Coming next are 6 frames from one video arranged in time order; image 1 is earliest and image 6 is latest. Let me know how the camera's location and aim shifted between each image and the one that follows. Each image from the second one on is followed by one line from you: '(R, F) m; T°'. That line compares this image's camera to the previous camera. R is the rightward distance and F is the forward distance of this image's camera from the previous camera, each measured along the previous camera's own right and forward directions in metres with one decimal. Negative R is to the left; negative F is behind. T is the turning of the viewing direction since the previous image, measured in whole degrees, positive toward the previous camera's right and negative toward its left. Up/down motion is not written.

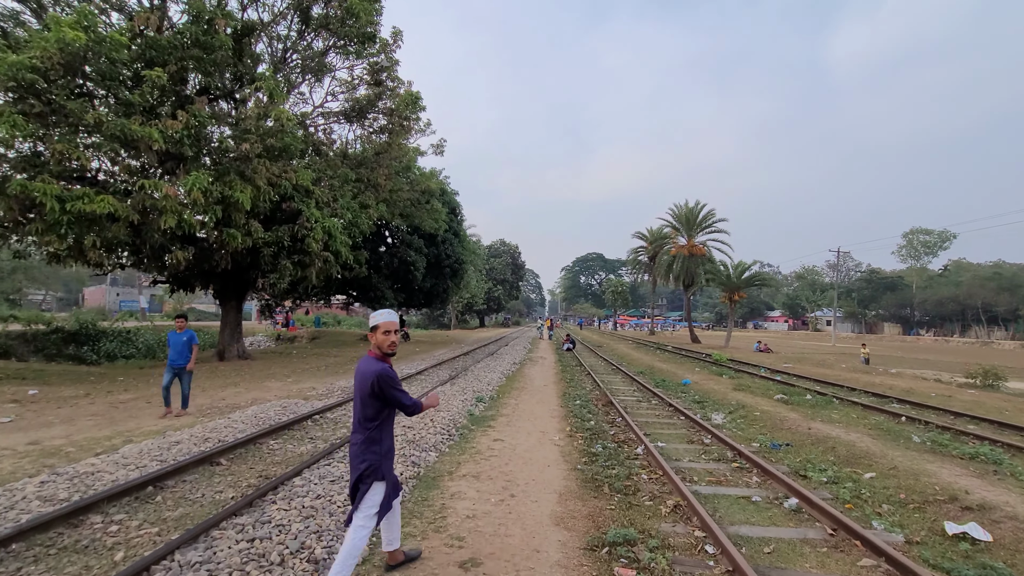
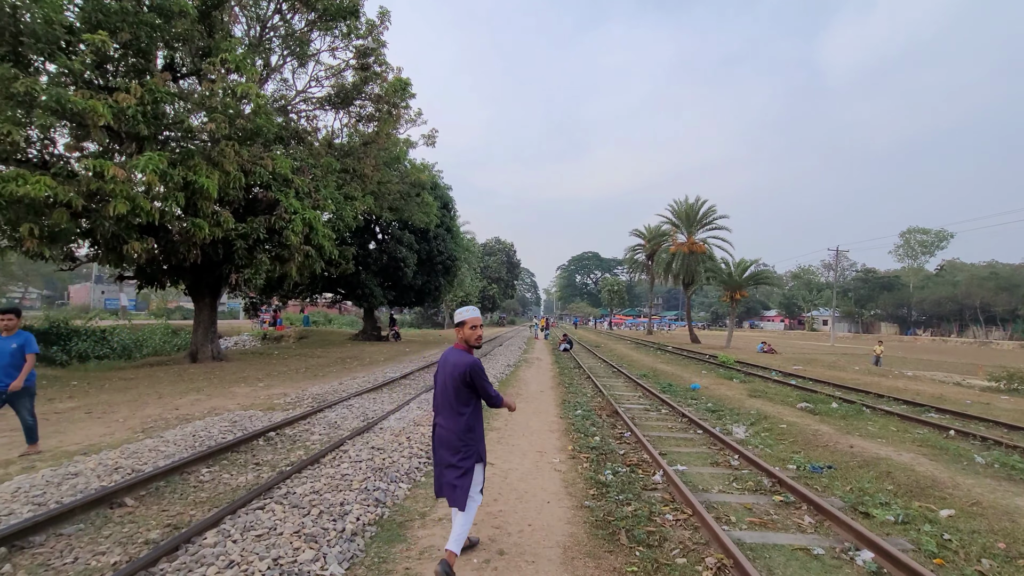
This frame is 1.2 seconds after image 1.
(0.0, +1.2) m; +1°
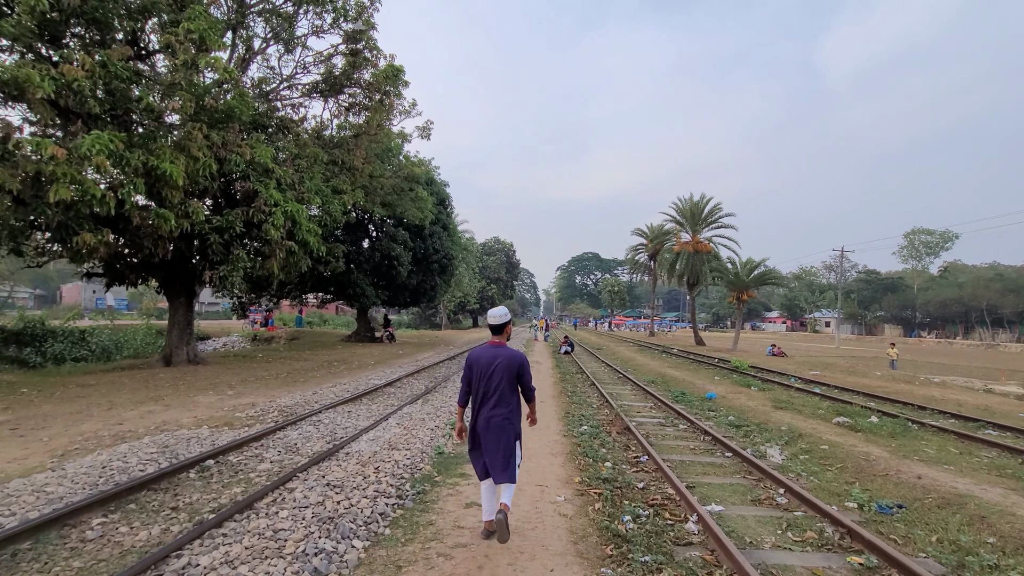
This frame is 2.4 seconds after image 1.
(+0.1, +1.2) m; 0°
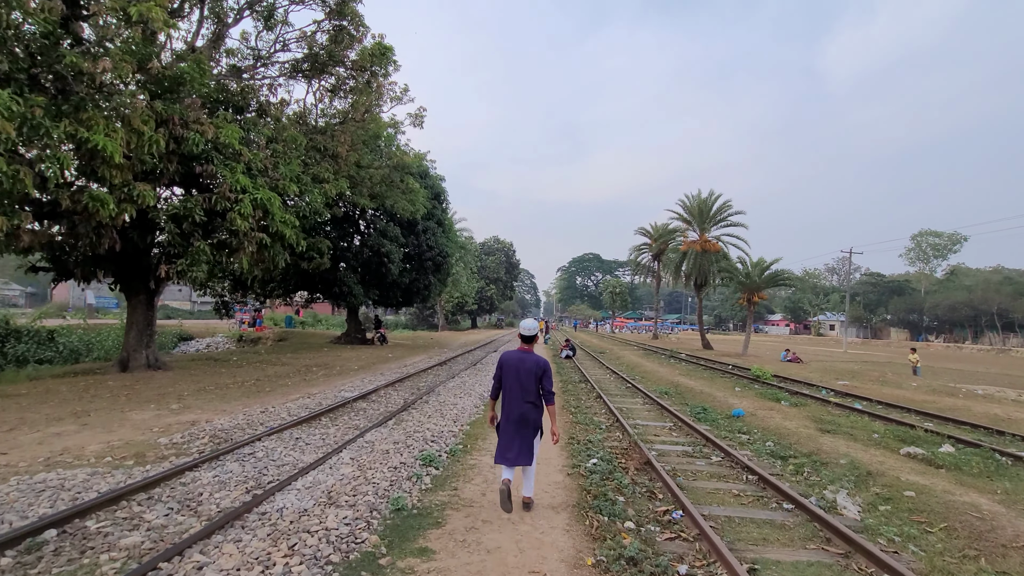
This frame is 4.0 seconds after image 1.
(+0.1, +1.7) m; 0°
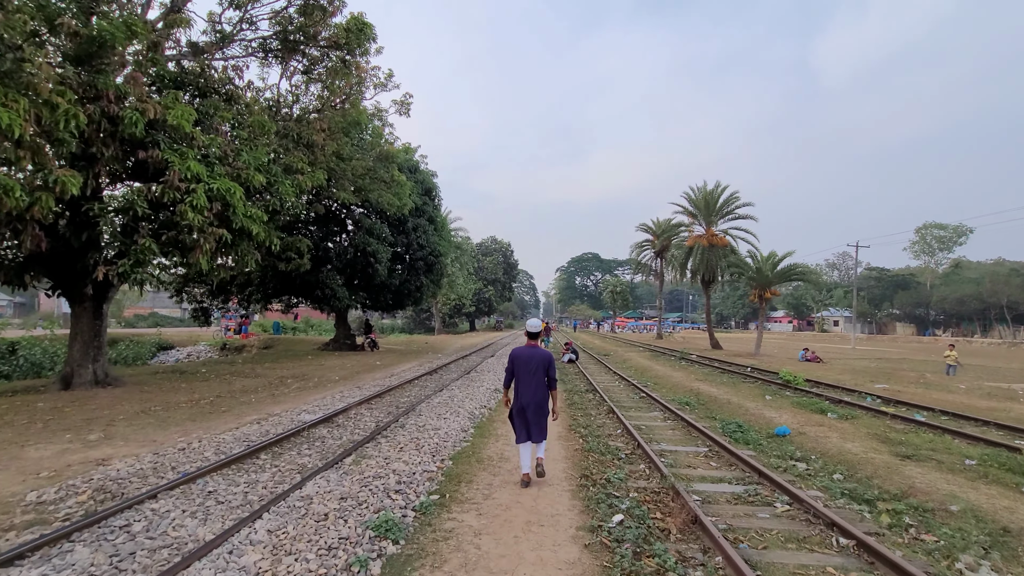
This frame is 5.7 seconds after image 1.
(+0.1, +1.8) m; 0°
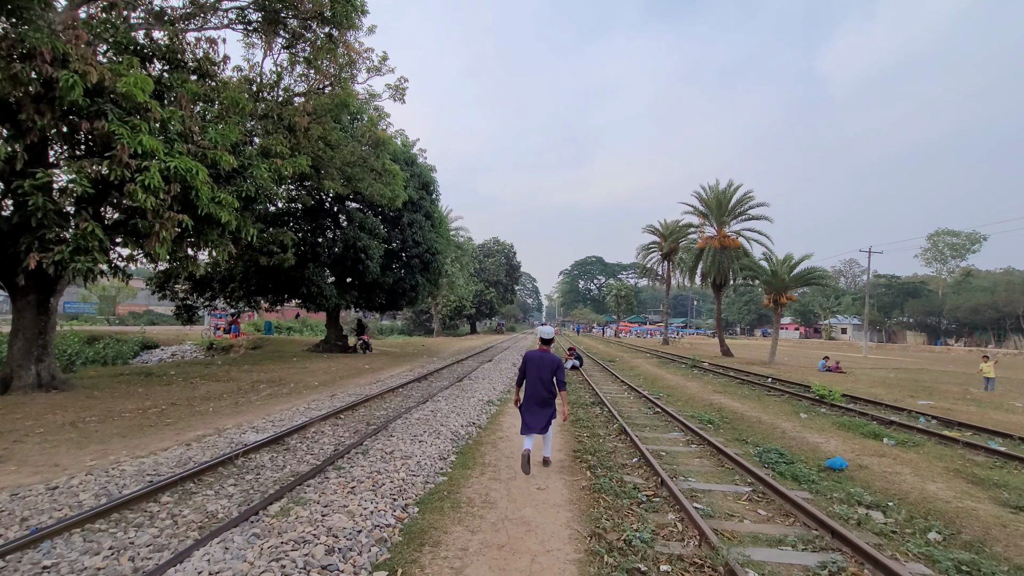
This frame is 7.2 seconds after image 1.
(+0.1, +1.5) m; 0°
